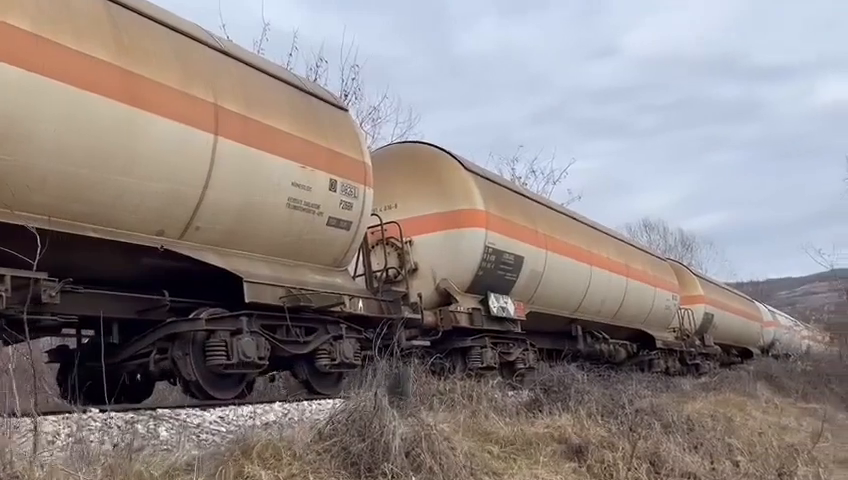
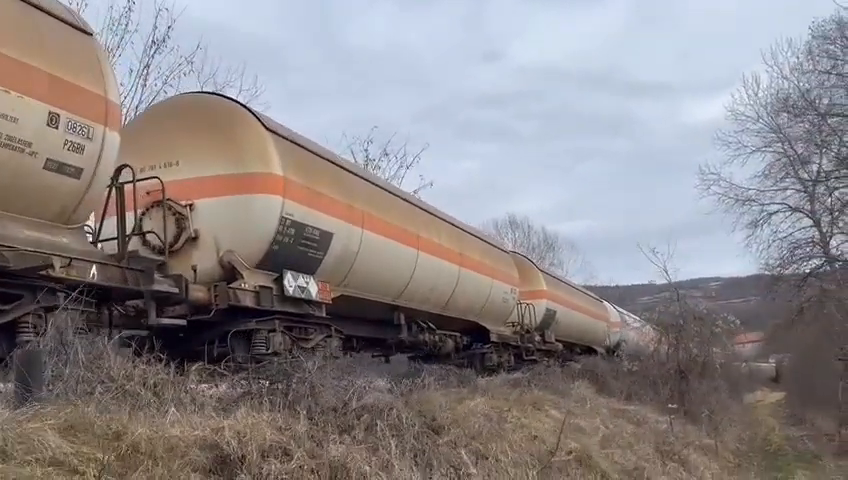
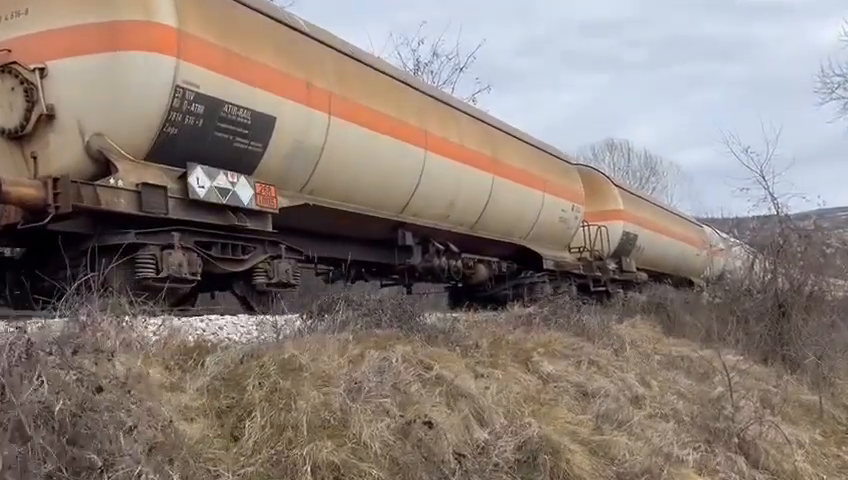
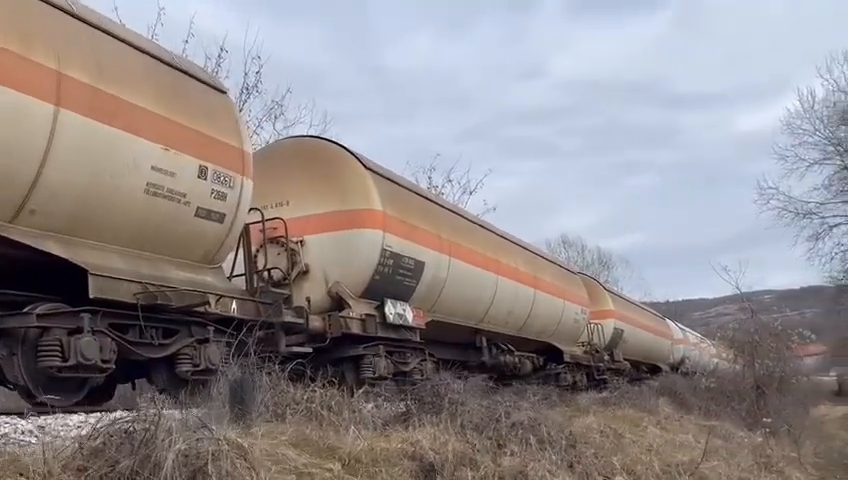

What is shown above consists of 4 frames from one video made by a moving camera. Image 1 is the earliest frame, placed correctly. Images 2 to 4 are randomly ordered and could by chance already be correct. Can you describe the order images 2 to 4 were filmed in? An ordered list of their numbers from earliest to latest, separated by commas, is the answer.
4, 2, 3
